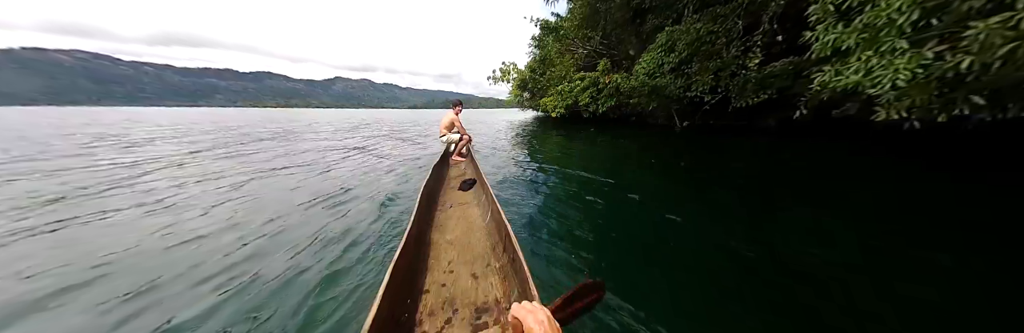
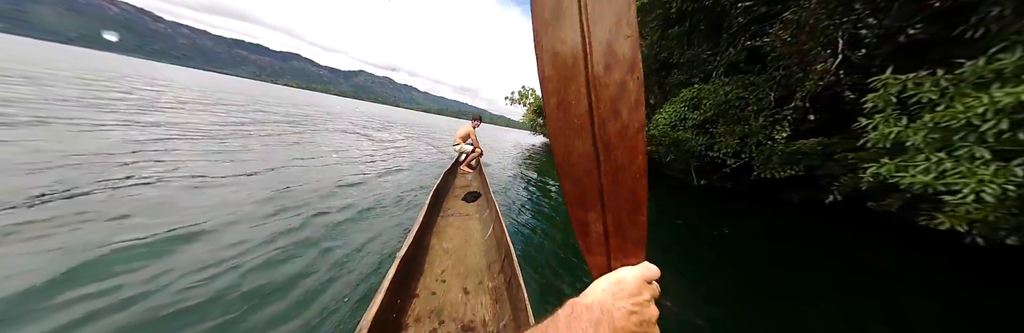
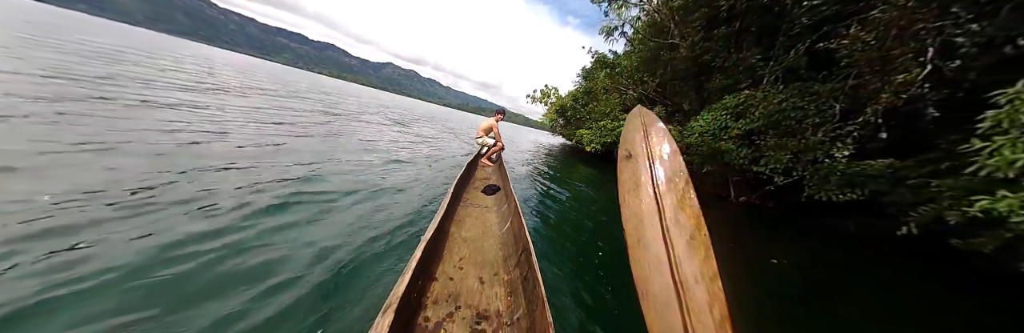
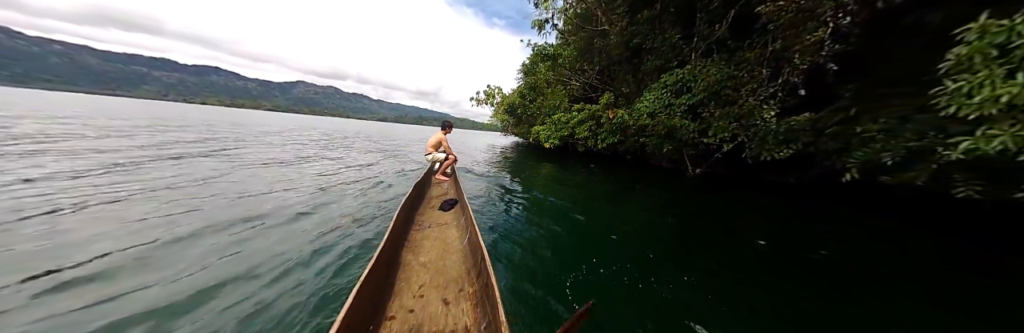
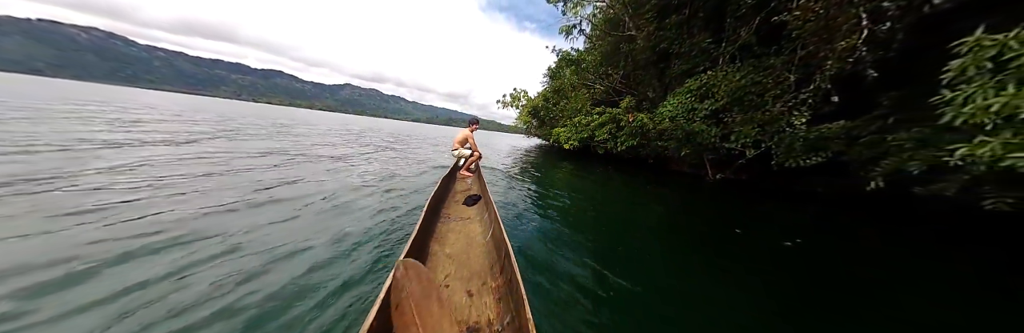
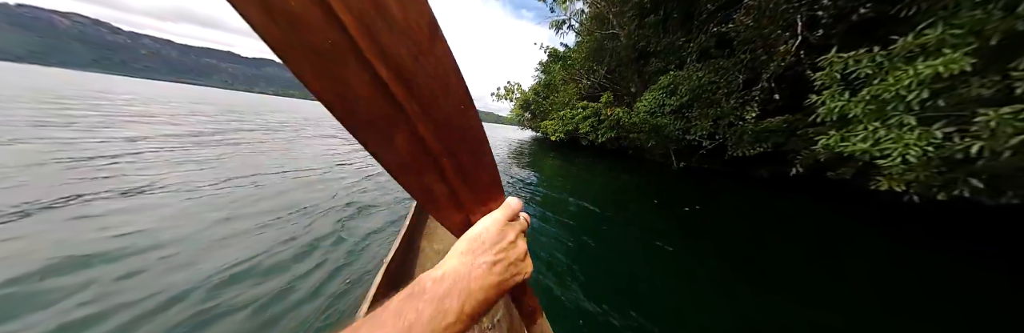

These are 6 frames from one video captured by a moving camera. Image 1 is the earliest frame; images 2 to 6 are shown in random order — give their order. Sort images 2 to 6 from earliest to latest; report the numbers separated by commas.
6, 2, 3, 5, 4
